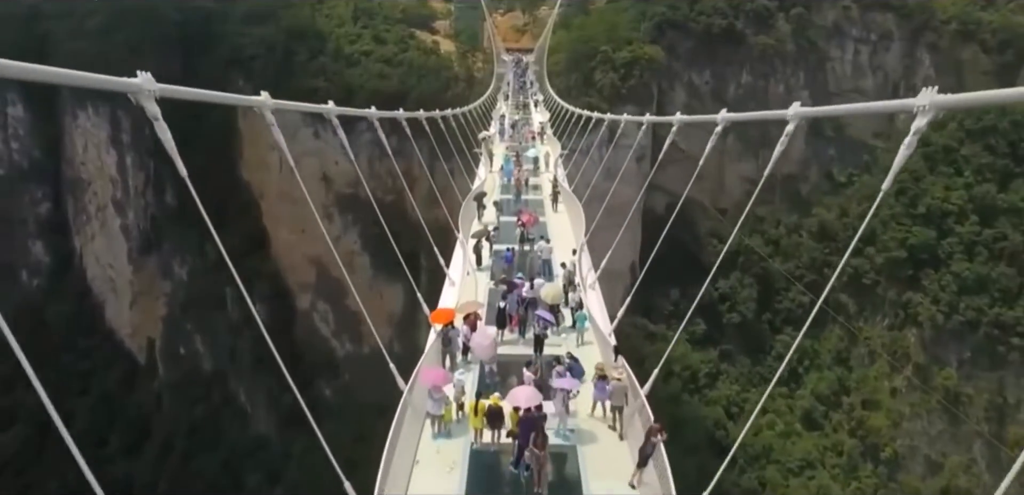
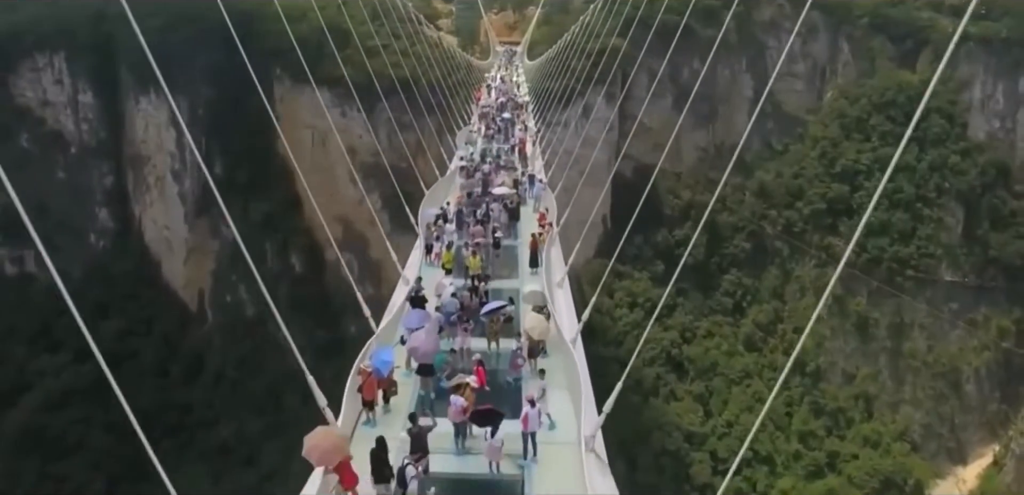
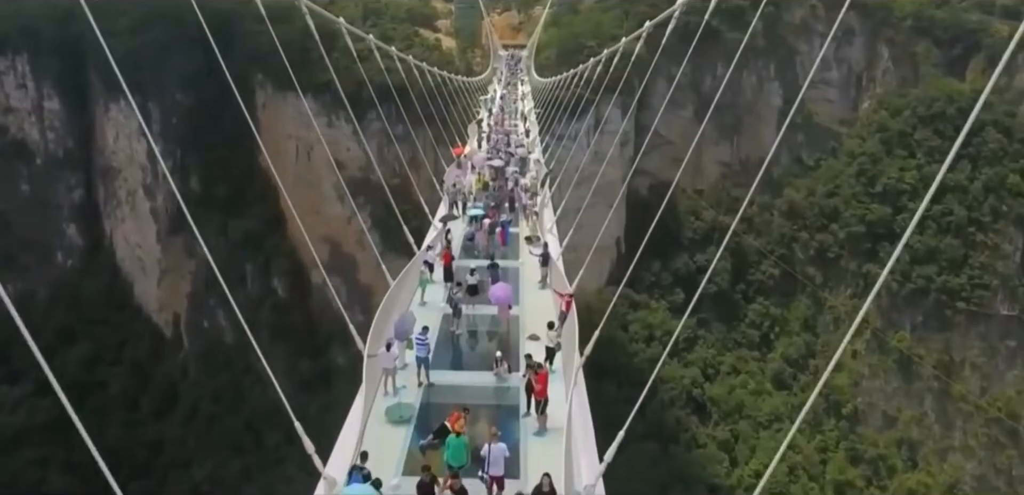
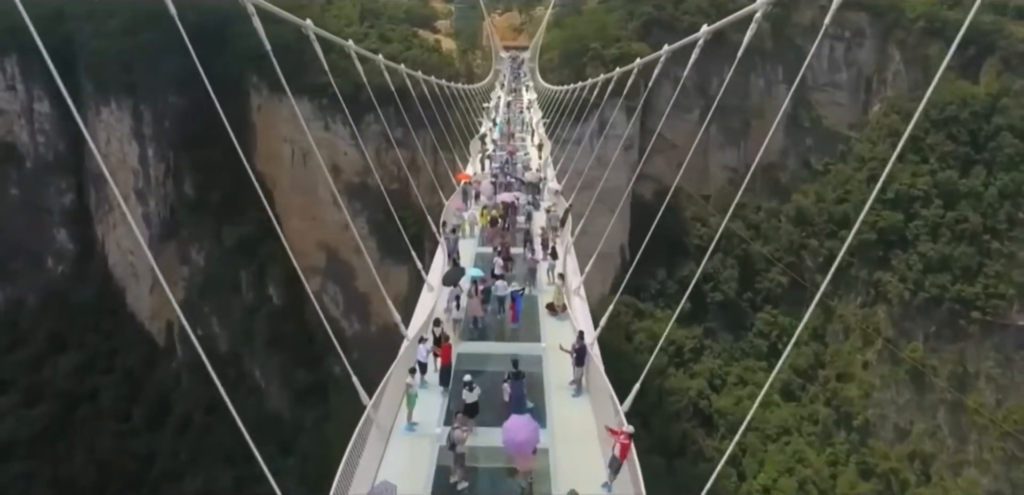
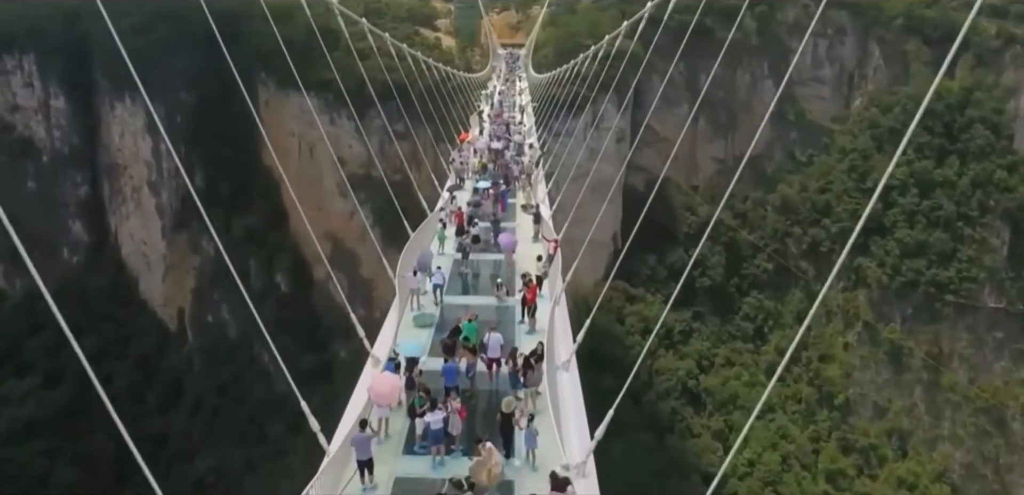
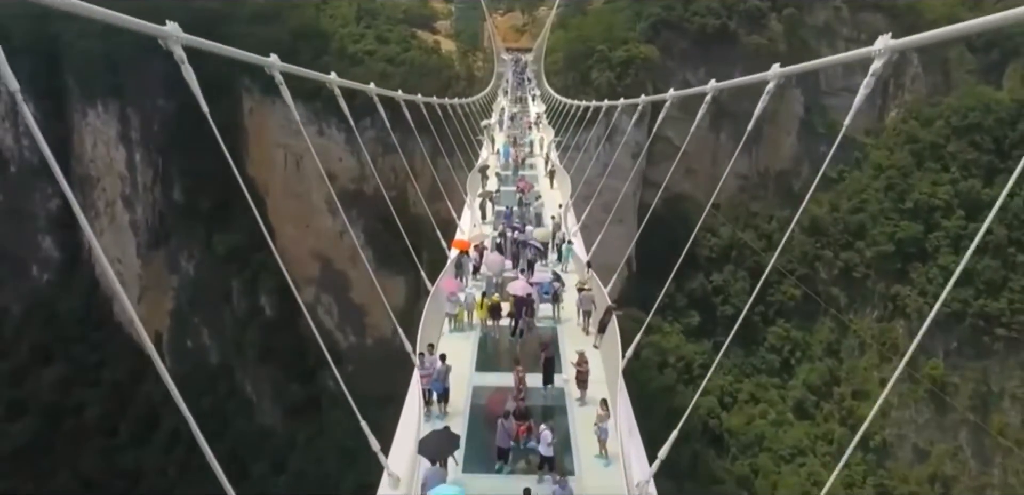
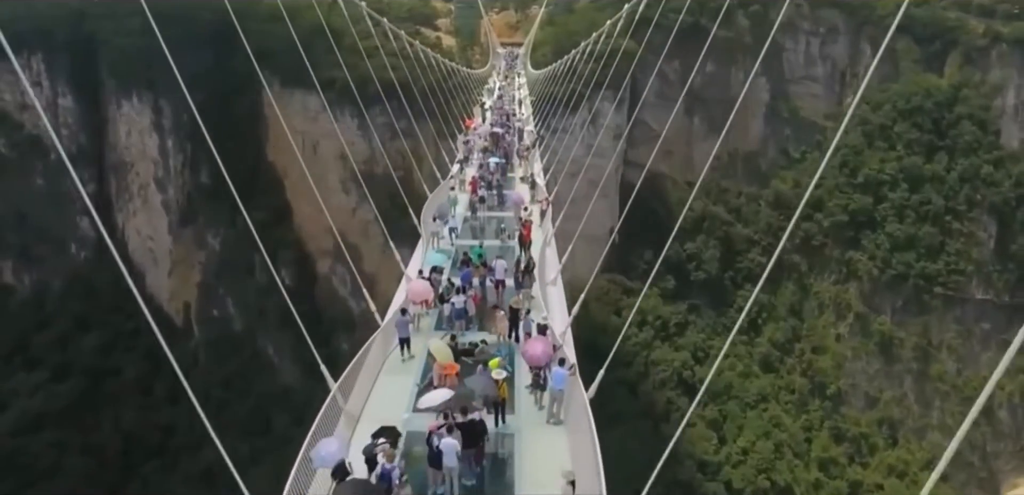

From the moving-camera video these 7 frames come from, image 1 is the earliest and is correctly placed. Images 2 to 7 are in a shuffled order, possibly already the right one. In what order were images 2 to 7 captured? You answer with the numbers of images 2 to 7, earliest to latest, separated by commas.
6, 4, 3, 5, 7, 2
